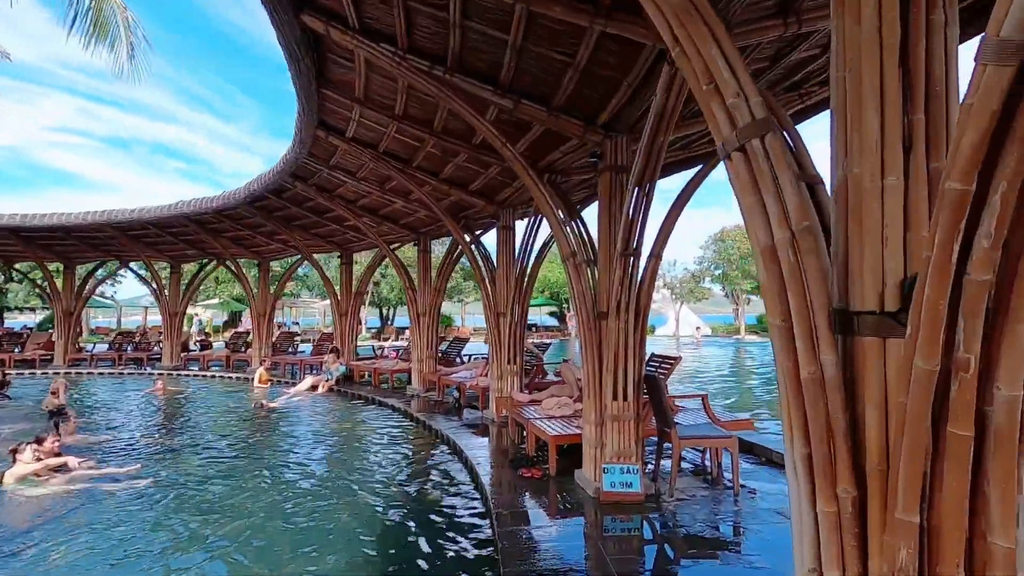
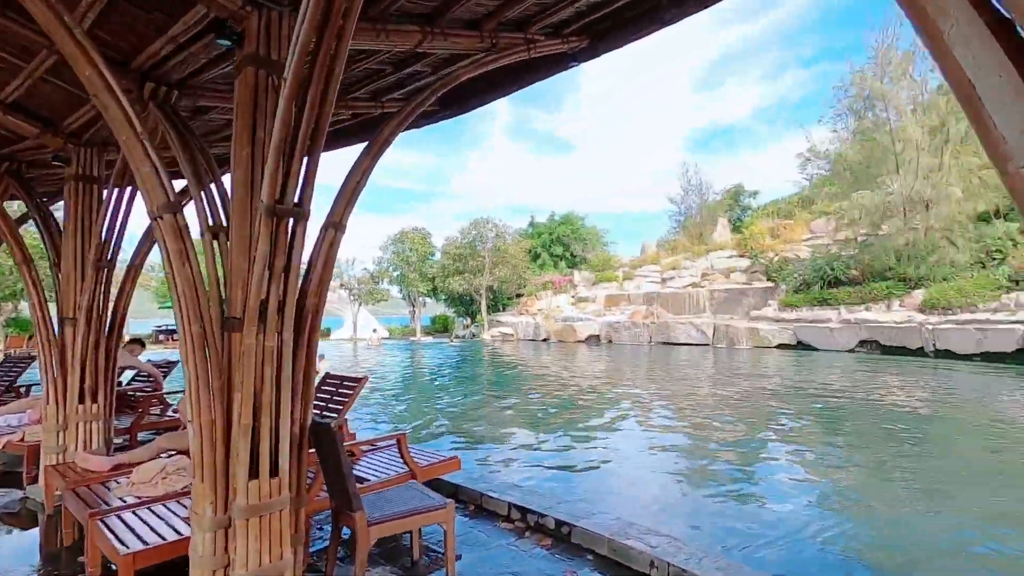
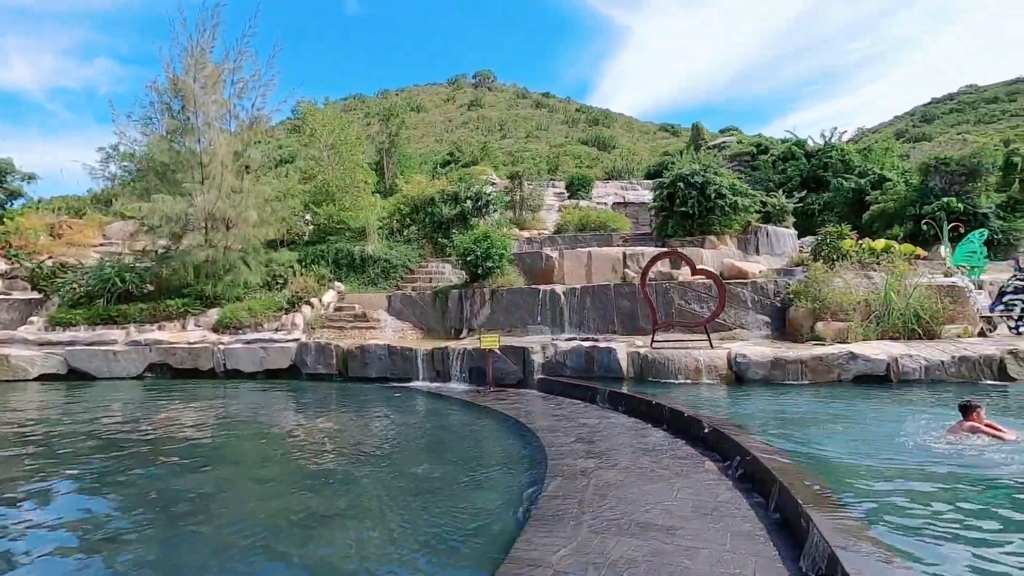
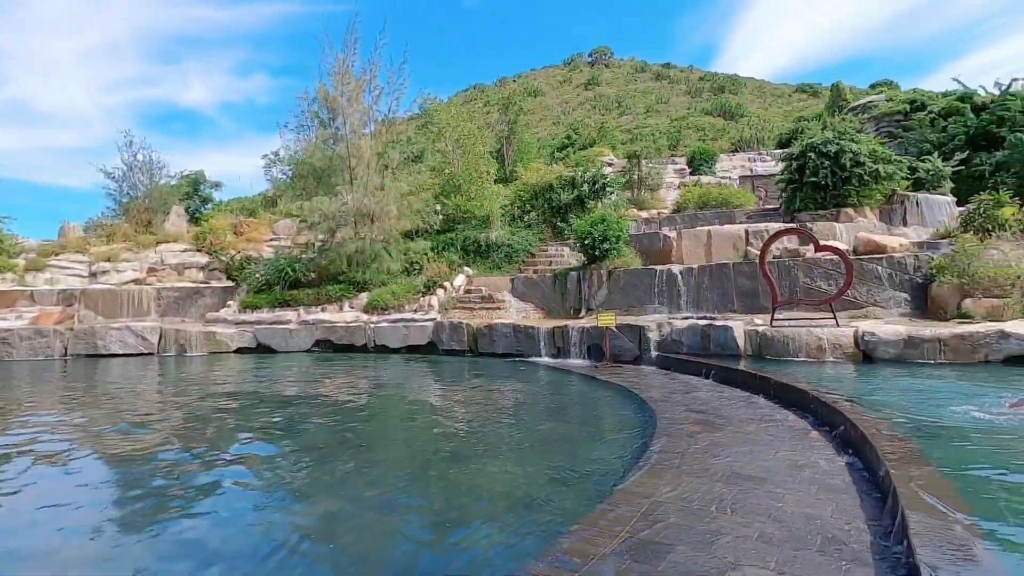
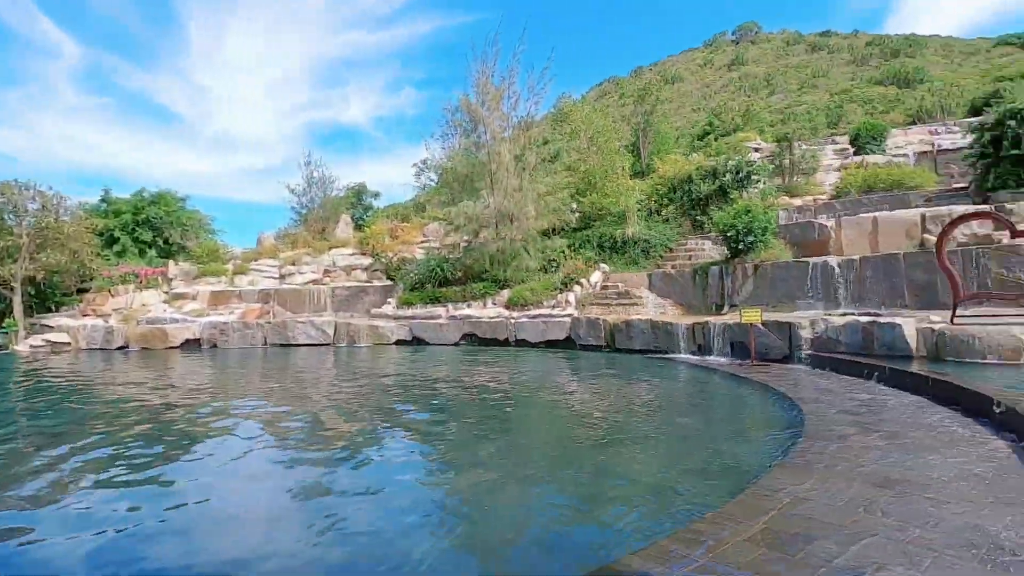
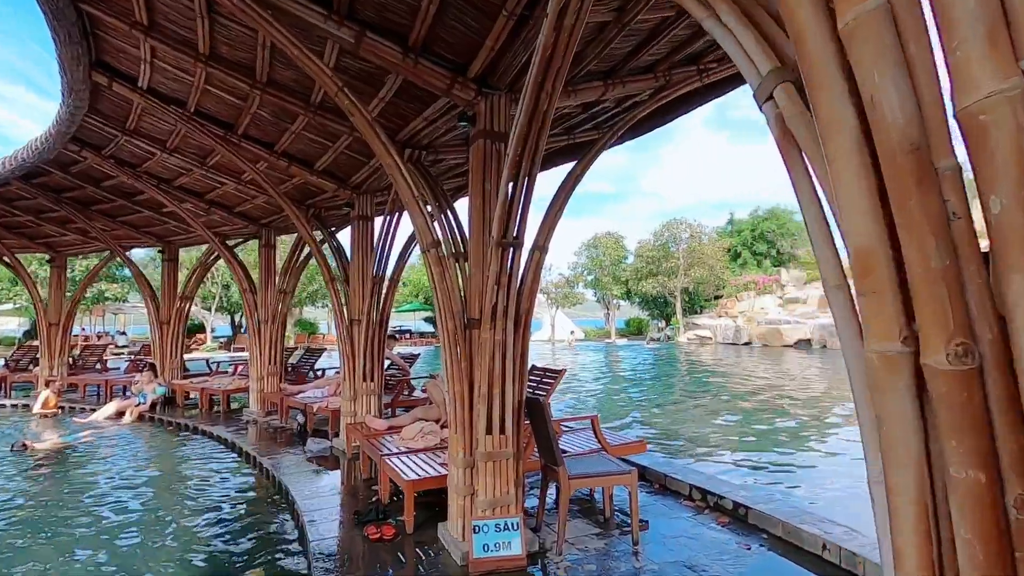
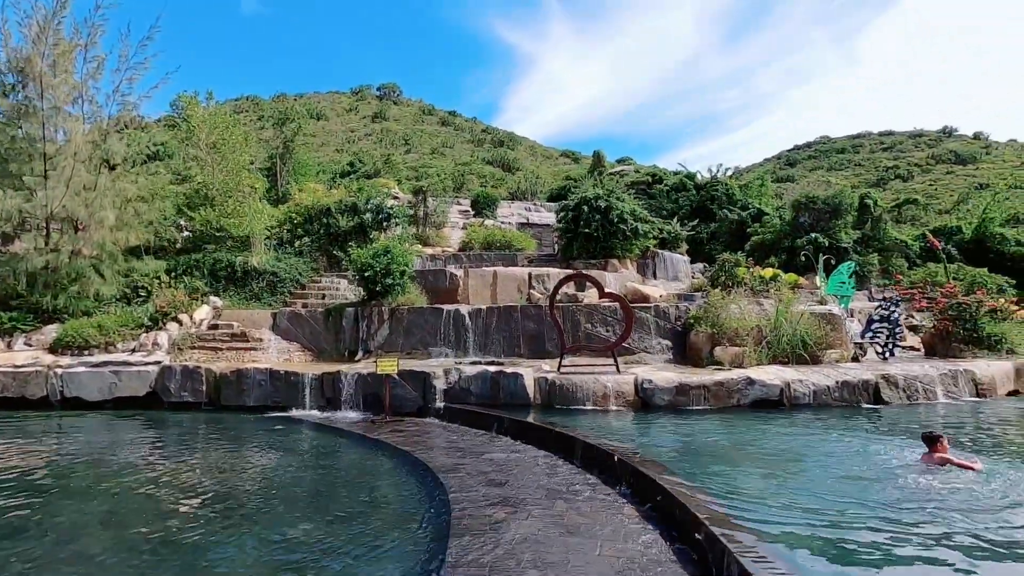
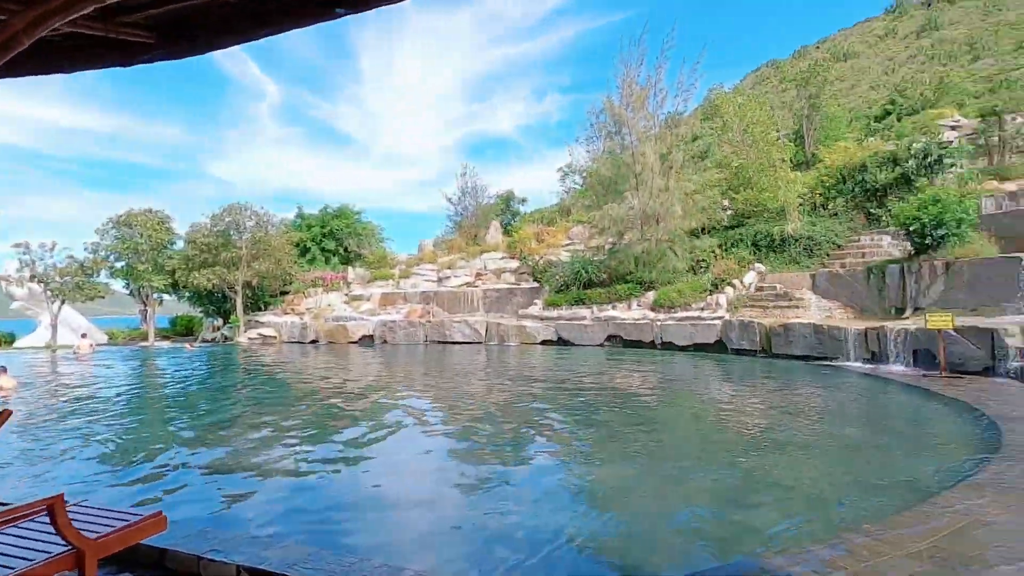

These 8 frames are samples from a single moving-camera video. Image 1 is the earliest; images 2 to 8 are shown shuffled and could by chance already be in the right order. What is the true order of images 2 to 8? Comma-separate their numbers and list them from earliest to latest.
6, 2, 8, 5, 4, 3, 7
